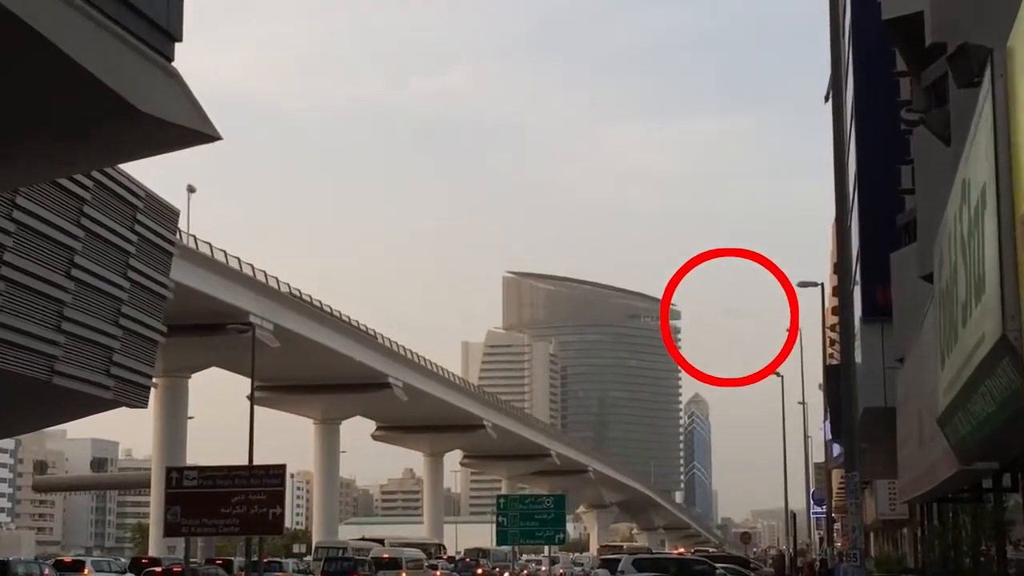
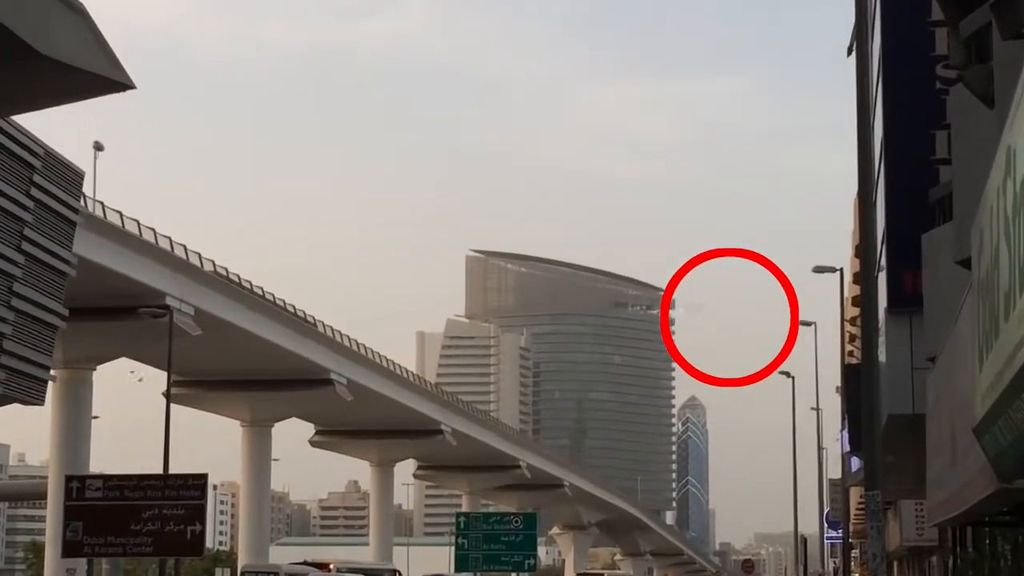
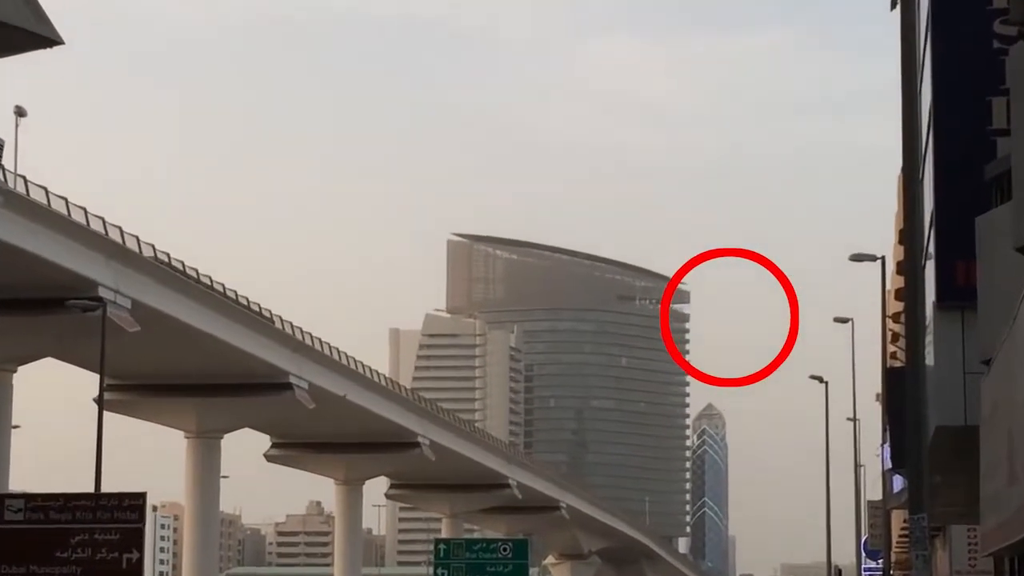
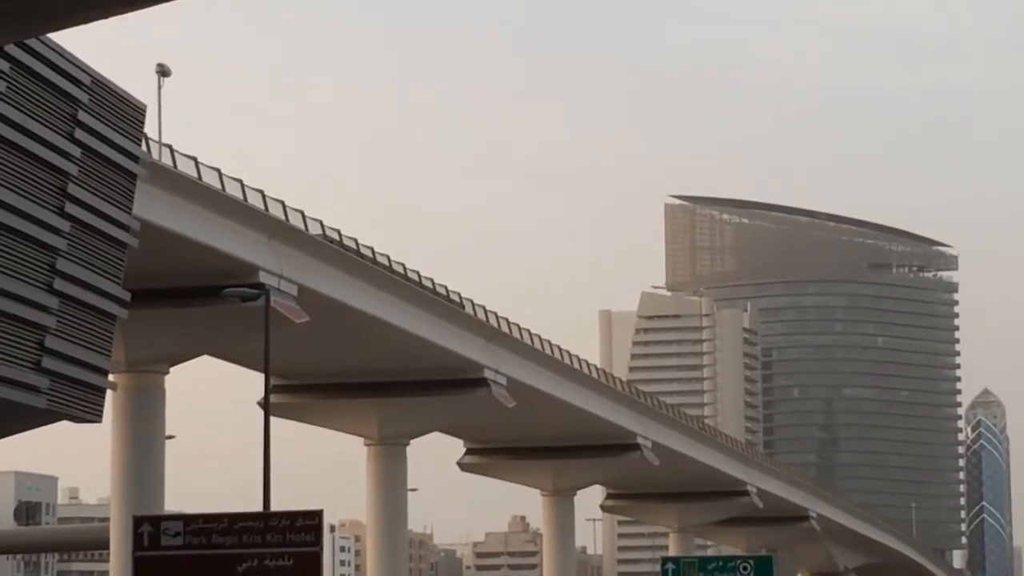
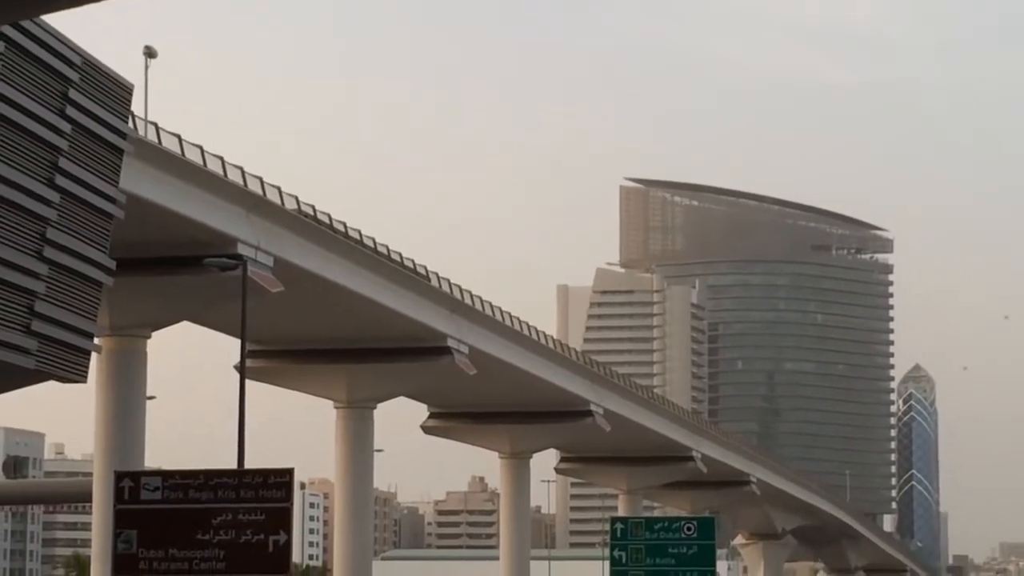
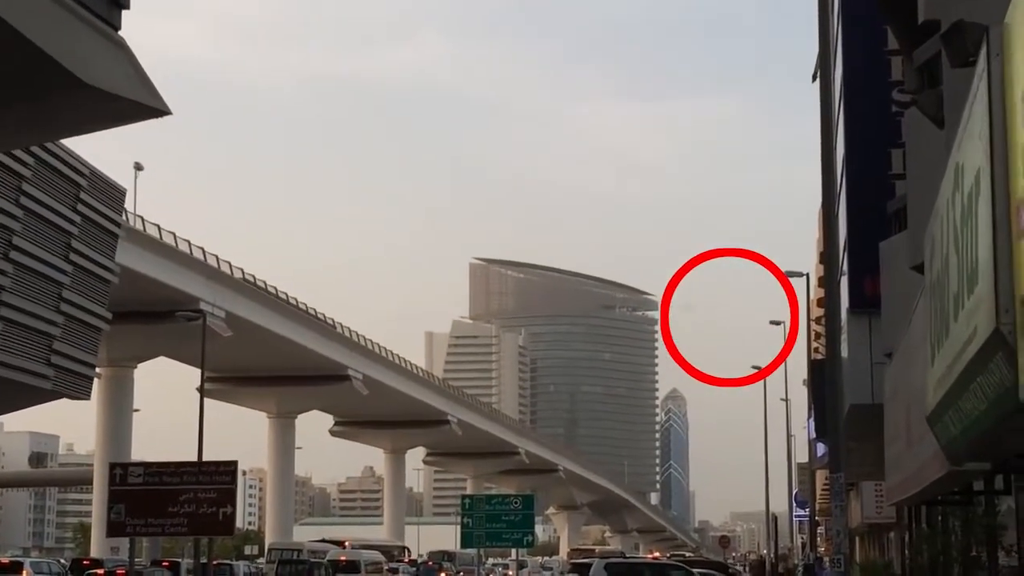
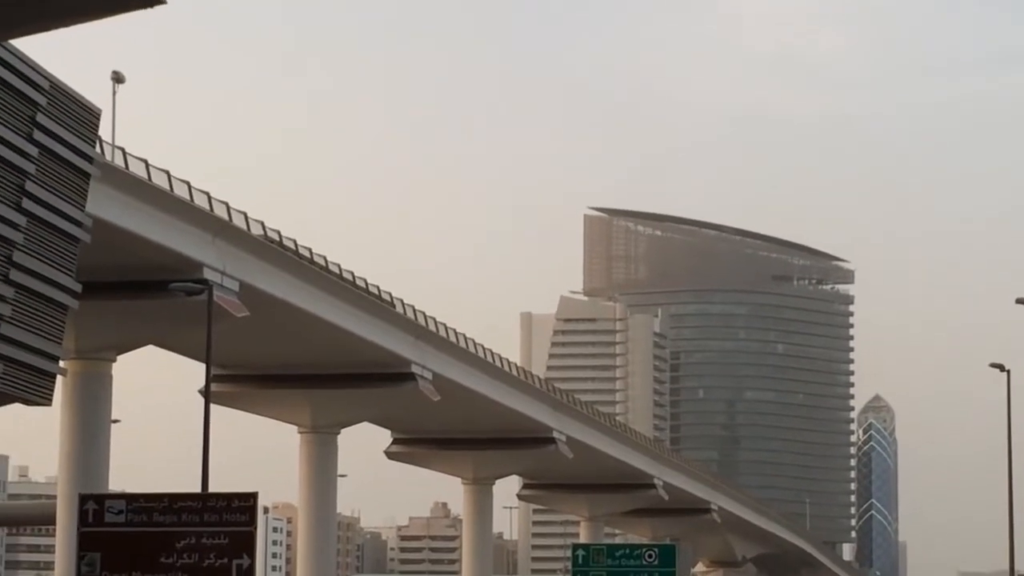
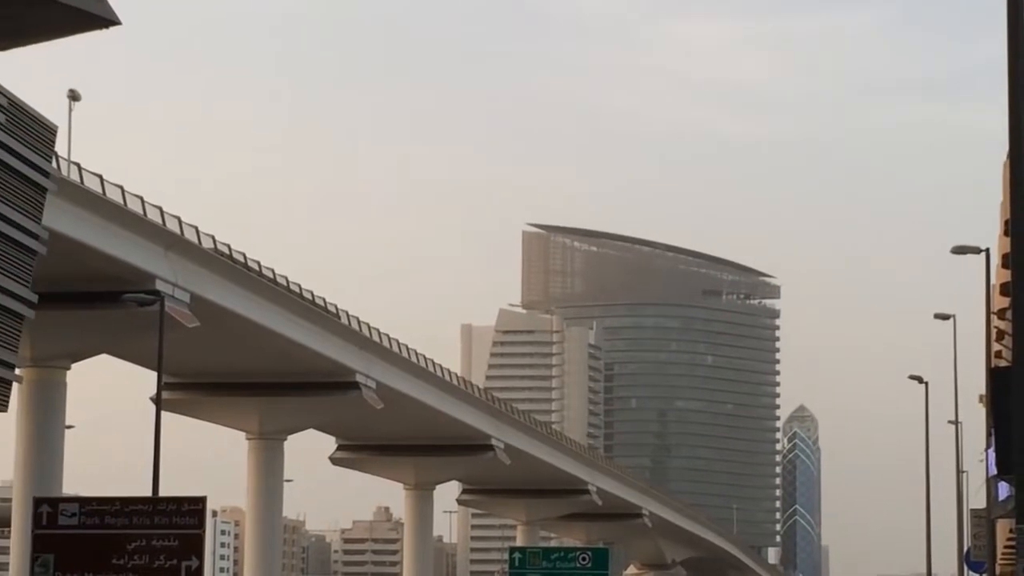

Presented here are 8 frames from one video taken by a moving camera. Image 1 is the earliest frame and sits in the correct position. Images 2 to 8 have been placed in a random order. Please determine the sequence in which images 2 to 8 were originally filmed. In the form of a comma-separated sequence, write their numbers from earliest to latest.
6, 2, 3, 8, 7, 5, 4
